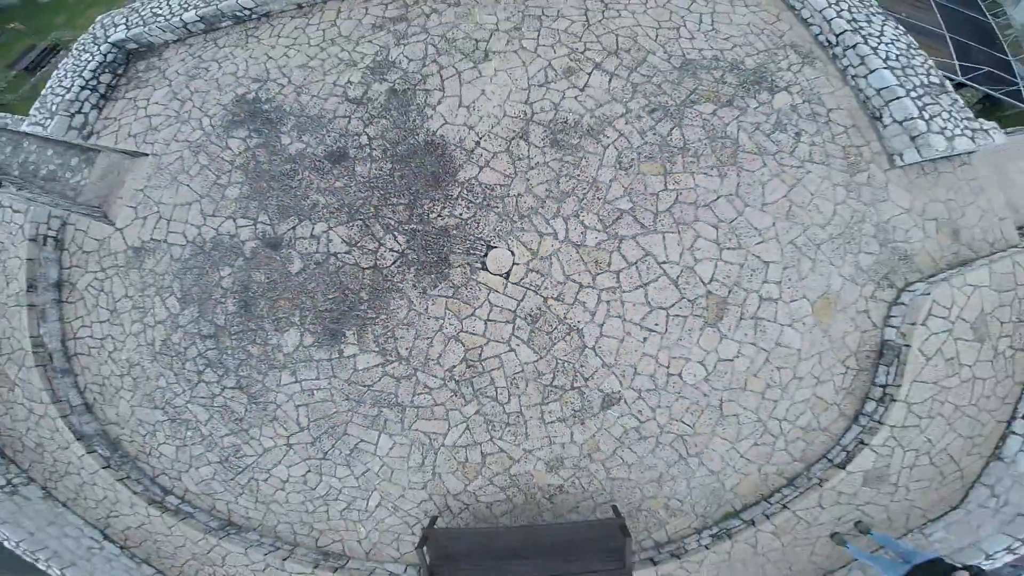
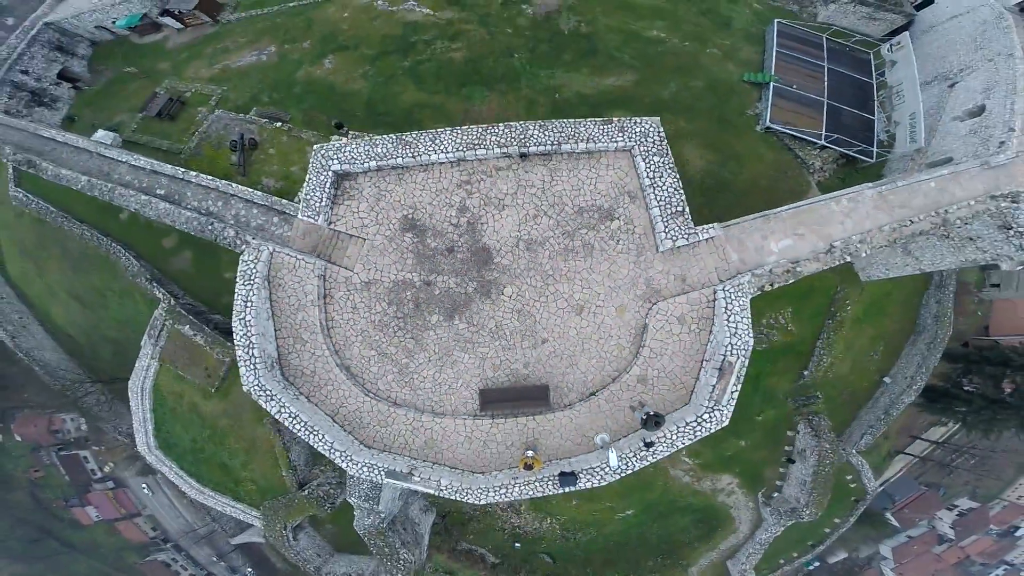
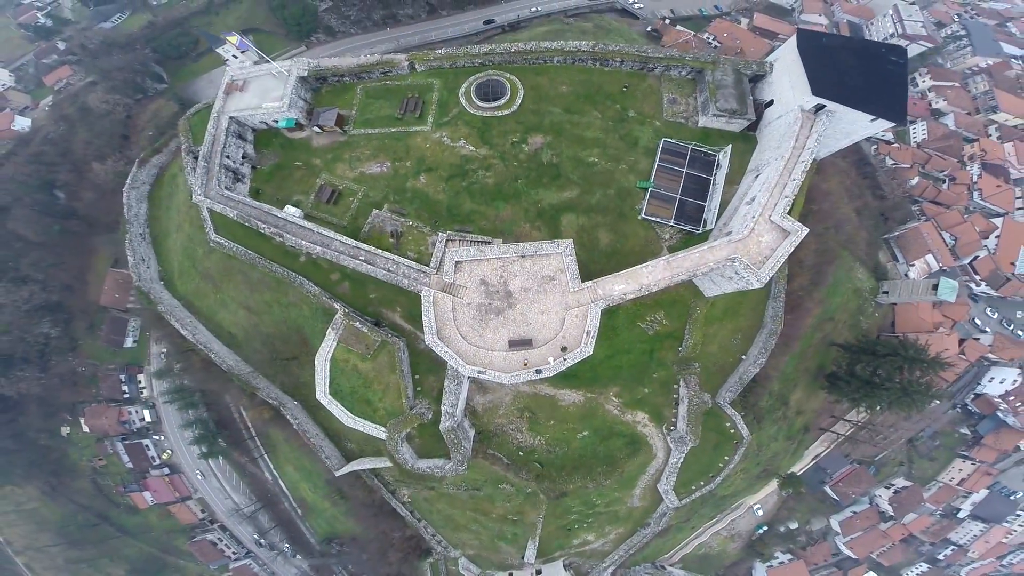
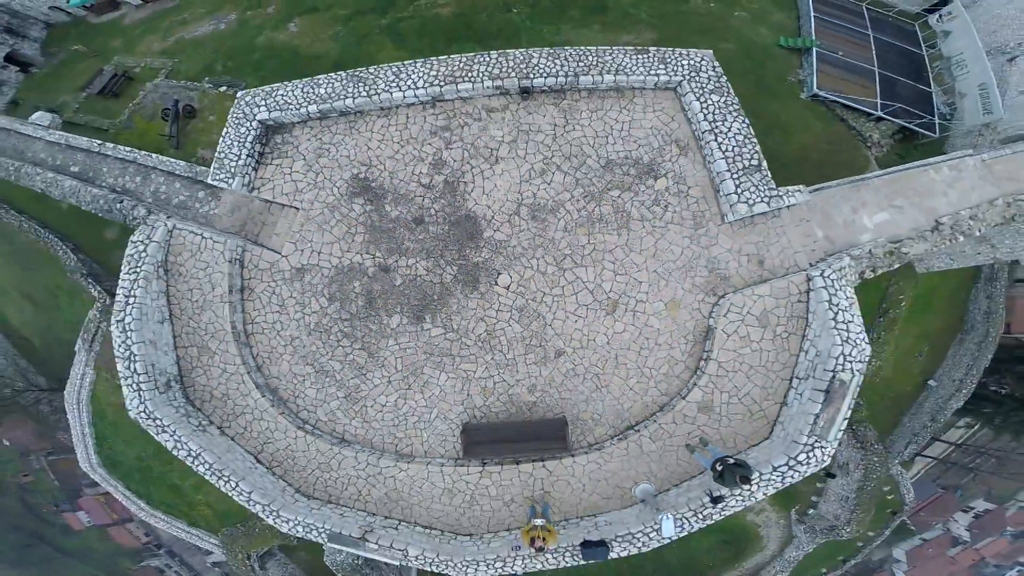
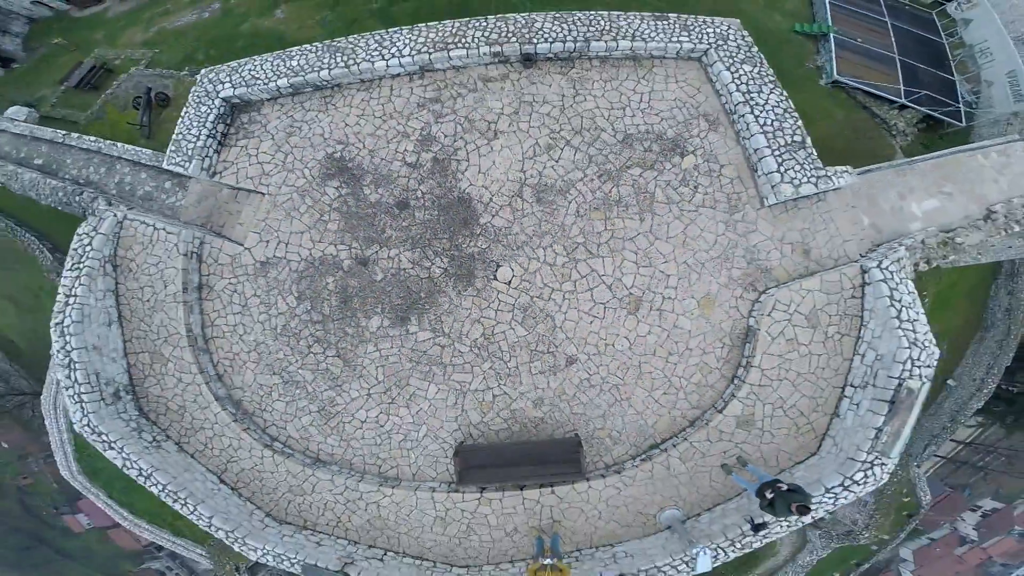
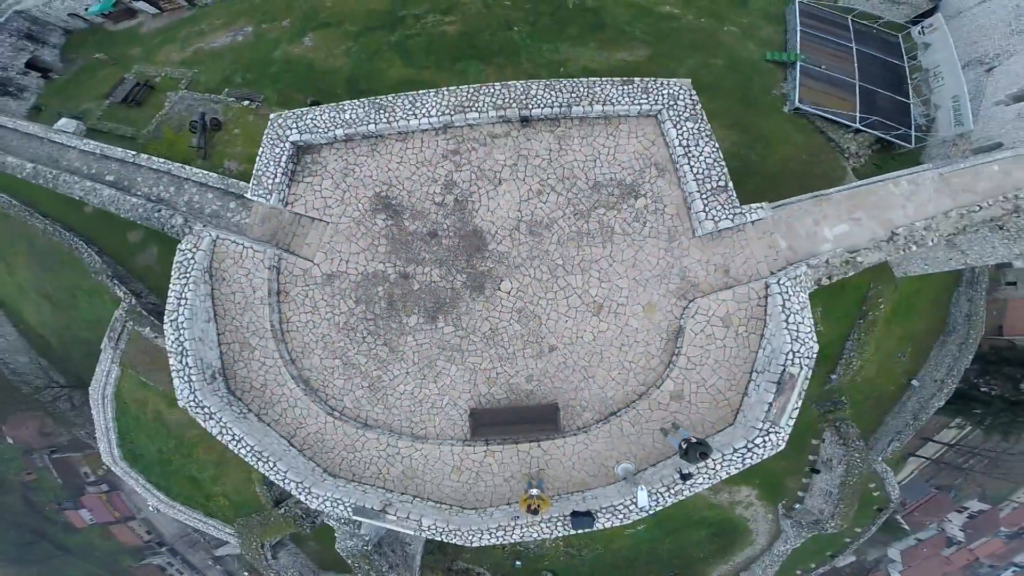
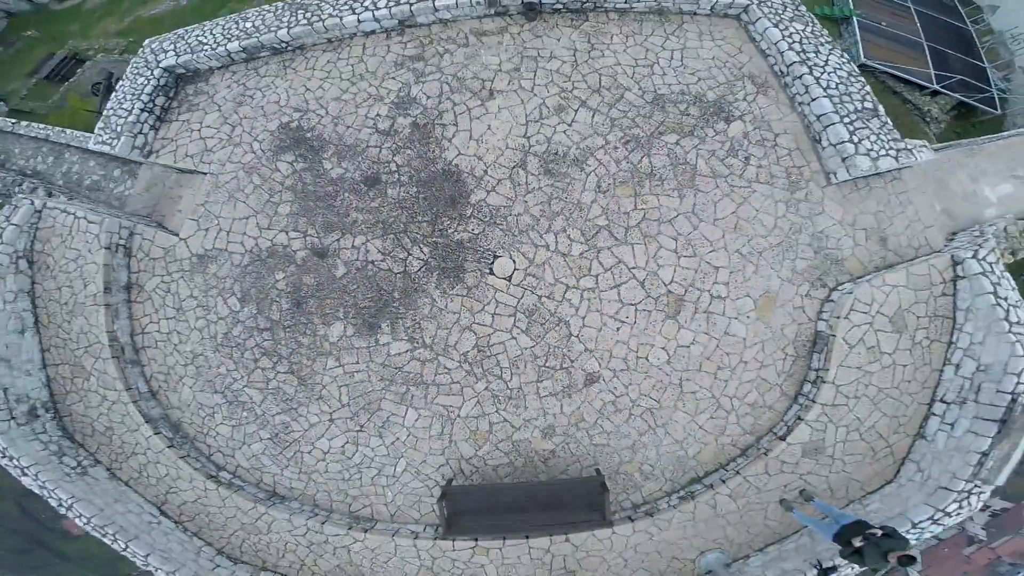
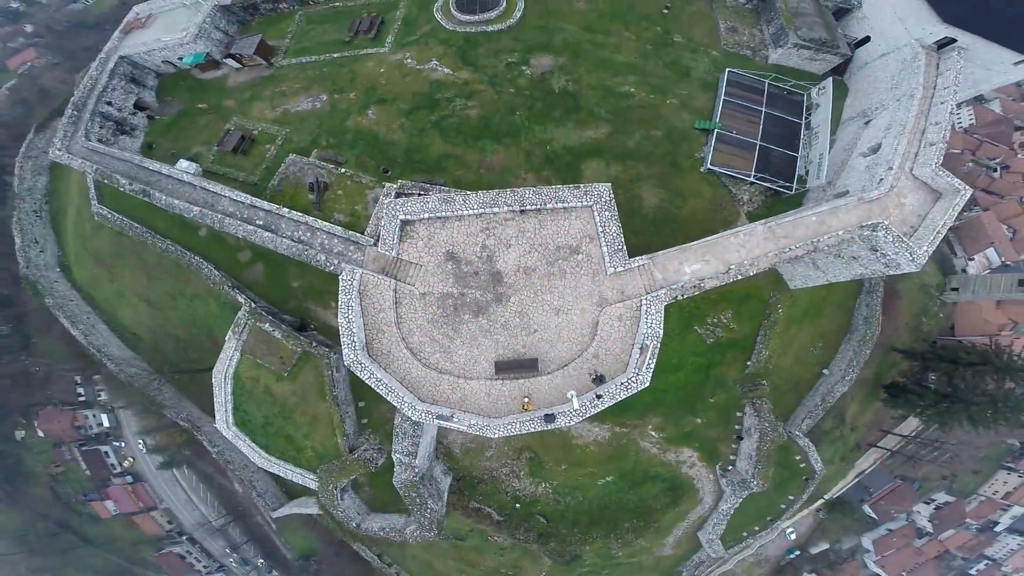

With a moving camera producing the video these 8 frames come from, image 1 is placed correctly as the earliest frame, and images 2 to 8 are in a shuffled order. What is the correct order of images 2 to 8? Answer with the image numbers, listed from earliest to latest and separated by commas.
7, 5, 4, 6, 2, 8, 3
